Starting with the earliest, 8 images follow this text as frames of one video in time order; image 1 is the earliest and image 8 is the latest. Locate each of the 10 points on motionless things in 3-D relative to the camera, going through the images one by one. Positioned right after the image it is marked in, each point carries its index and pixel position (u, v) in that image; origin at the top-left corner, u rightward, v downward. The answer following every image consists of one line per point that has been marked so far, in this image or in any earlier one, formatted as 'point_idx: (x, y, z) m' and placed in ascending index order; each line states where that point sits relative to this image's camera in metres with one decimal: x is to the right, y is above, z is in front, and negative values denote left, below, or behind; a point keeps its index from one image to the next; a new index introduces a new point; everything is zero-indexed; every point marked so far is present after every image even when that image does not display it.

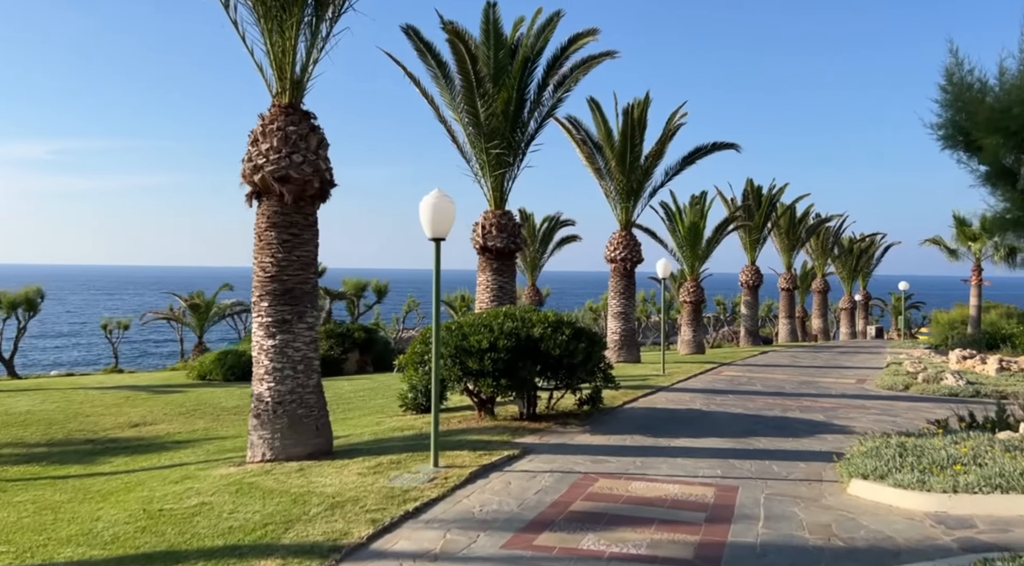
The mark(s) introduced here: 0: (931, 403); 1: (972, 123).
0: (+7.0, -2.0, +13.3) m
1: (+4.9, +1.7, +8.3) m
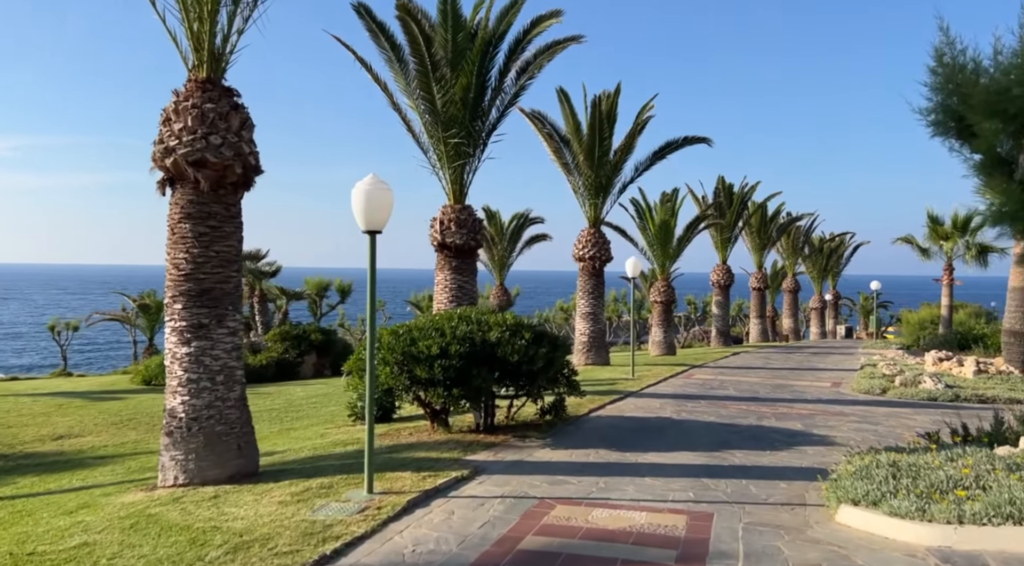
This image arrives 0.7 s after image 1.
0: (+6.4, -2.0, +12.6) m
1: (+4.4, +1.7, +7.6) m
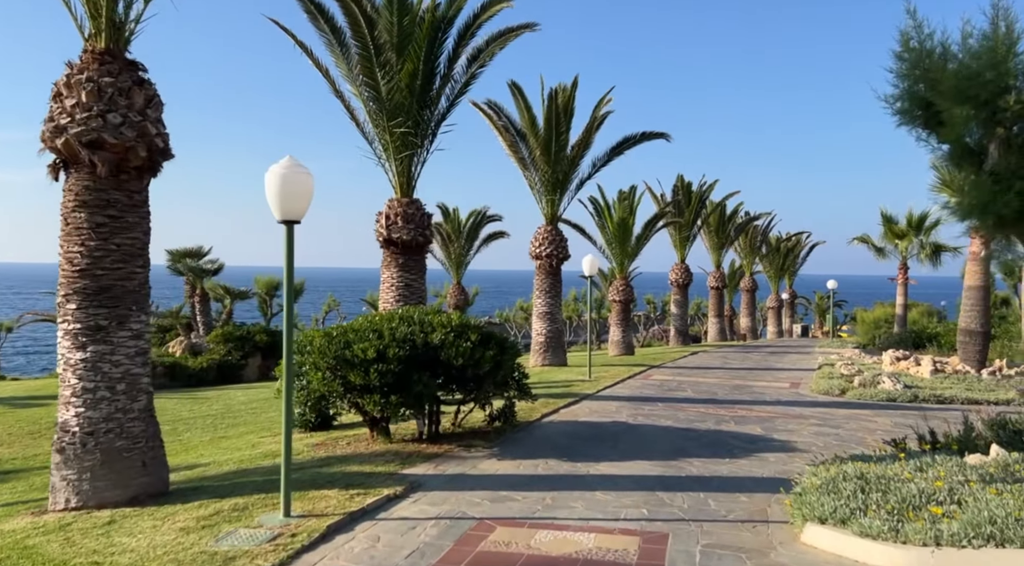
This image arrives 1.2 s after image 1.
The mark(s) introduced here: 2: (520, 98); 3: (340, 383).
0: (+5.6, -2.0, +12.3) m
1: (+3.8, +1.7, +7.2) m
2: (+0.2, +4.4, +18.5) m
3: (-1.8, -1.0, +8.1) m
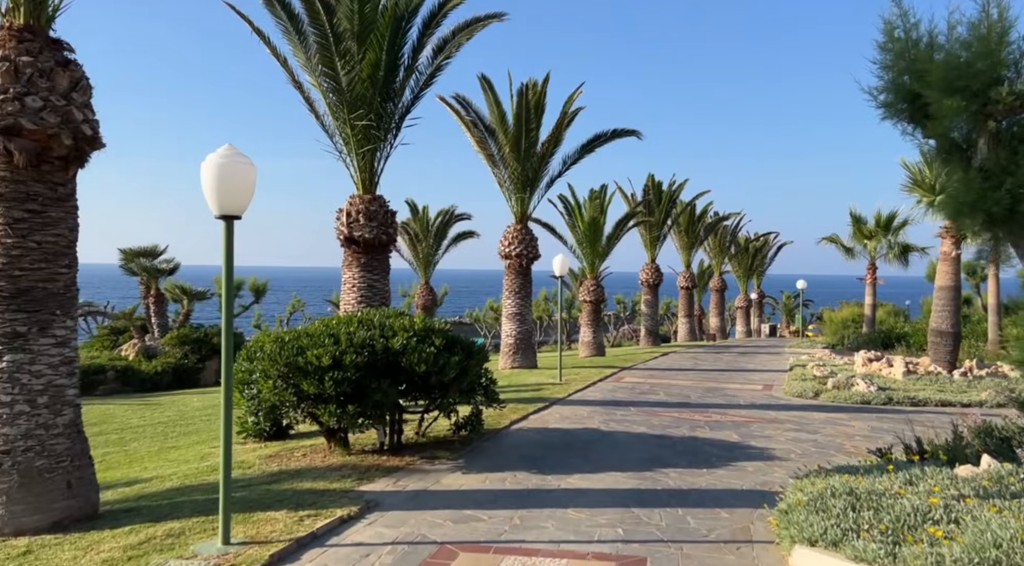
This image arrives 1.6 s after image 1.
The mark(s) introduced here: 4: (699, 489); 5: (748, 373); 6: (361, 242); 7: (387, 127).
0: (+5.1, -2.0, +12.0) m
1: (+3.6, +1.7, +6.9) m
2: (-0.5, +4.3, +18.0) m
3: (-2.1, -1.0, +7.6) m
4: (+1.7, -1.8, +7.1) m
5: (+5.7, -2.2, +19.1) m
6: (-2.3, +0.6, +12.2) m
7: (-1.9, +2.4, +12.2) m
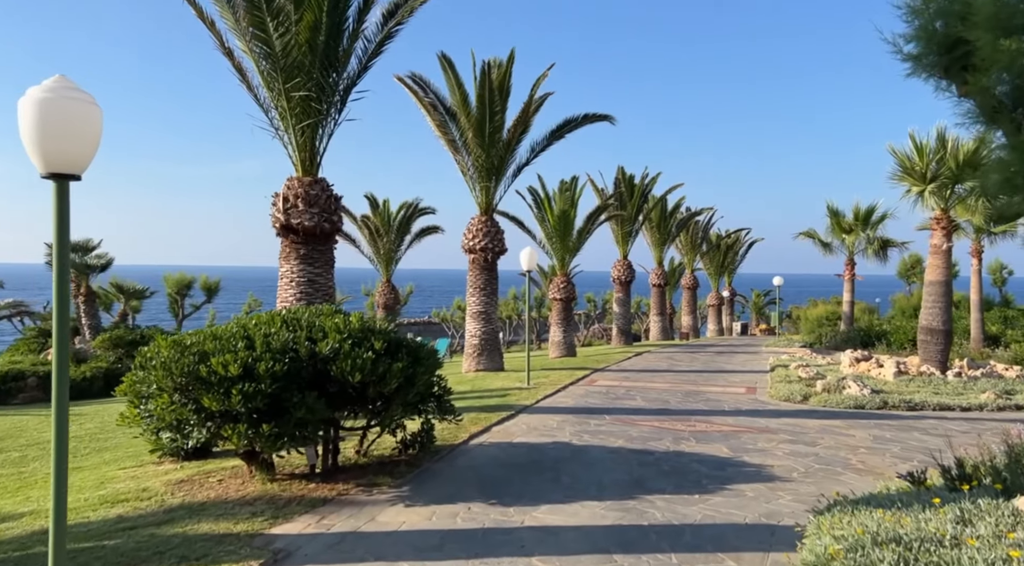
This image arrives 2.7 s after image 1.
0: (+4.6, -1.9, +10.9) m
1: (+3.2, +1.8, +5.6) m
2: (-1.3, +4.4, +16.6) m
3: (-2.5, -1.0, +6.1) m
4: (+1.3, -1.8, +5.8) m
5: (+4.9, -2.1, +18.0) m
6: (-2.9, +0.7, +10.7) m
7: (-2.5, +2.5, +10.8) m
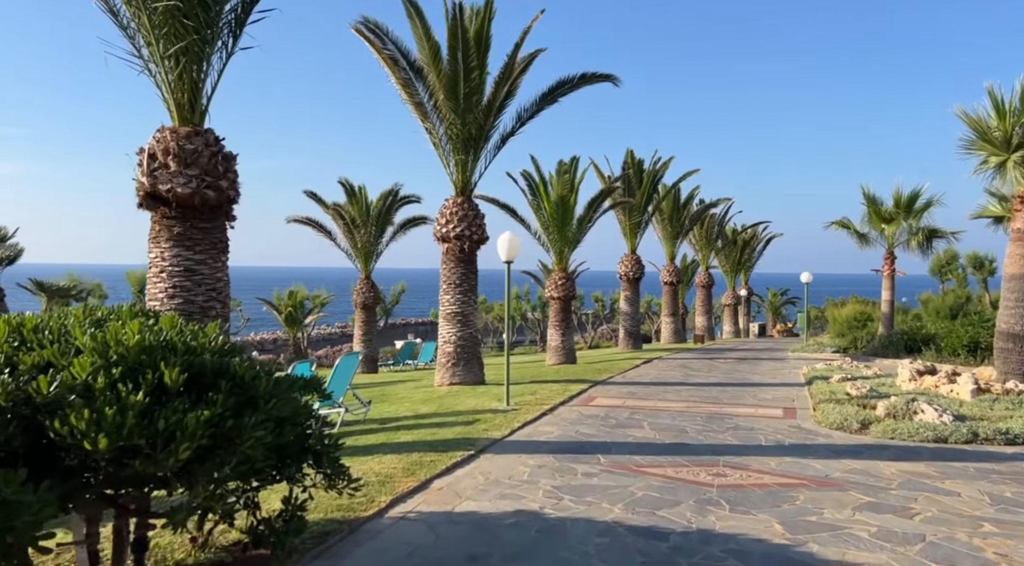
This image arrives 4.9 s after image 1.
0: (+4.1, -1.8, +7.7) m
1: (+2.7, +1.9, +2.5) m
2: (-1.7, +4.5, +13.6) m
3: (-3.0, -0.9, +3.1) m
4: (+0.8, -1.7, +2.7) m
5: (+4.6, -2.0, +14.8) m
6: (-3.3, +0.8, +7.7) m
7: (-2.9, +2.6, +7.7) m
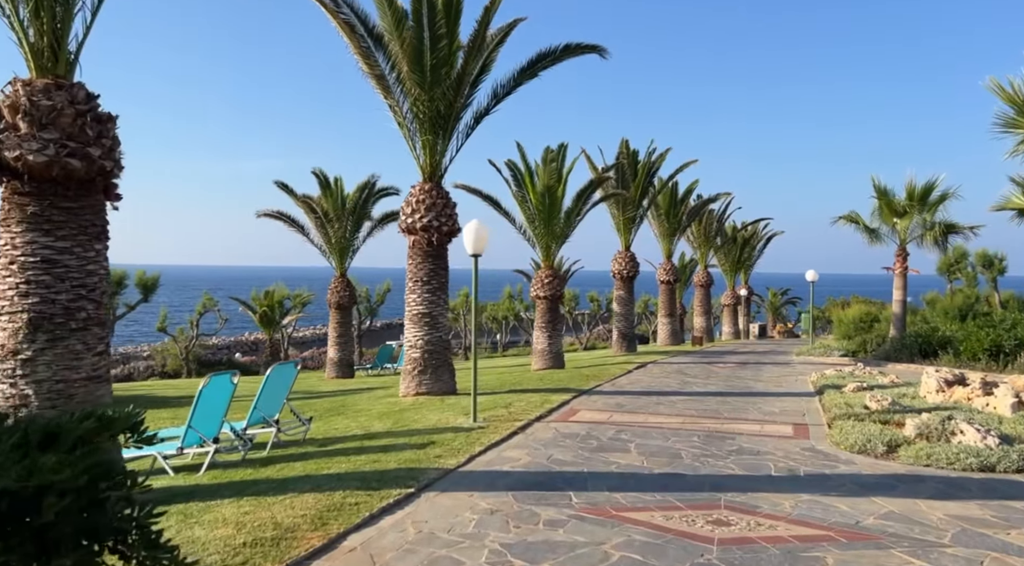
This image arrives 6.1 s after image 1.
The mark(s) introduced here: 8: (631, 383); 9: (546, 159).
0: (+3.7, -1.8, +6.1) m
1: (+2.3, +1.9, +0.9) m
2: (-2.1, +4.6, +11.9) m
3: (-3.4, -0.8, +1.4) m
4: (+0.4, -1.6, +1.0) m
5: (+4.2, -1.9, +13.2) m
6: (-3.7, +0.9, +6.0) m
7: (-3.3, +2.6, +6.1) m
8: (+2.3, -2.0, +15.5) m
9: (+0.8, +3.0, +19.5) m
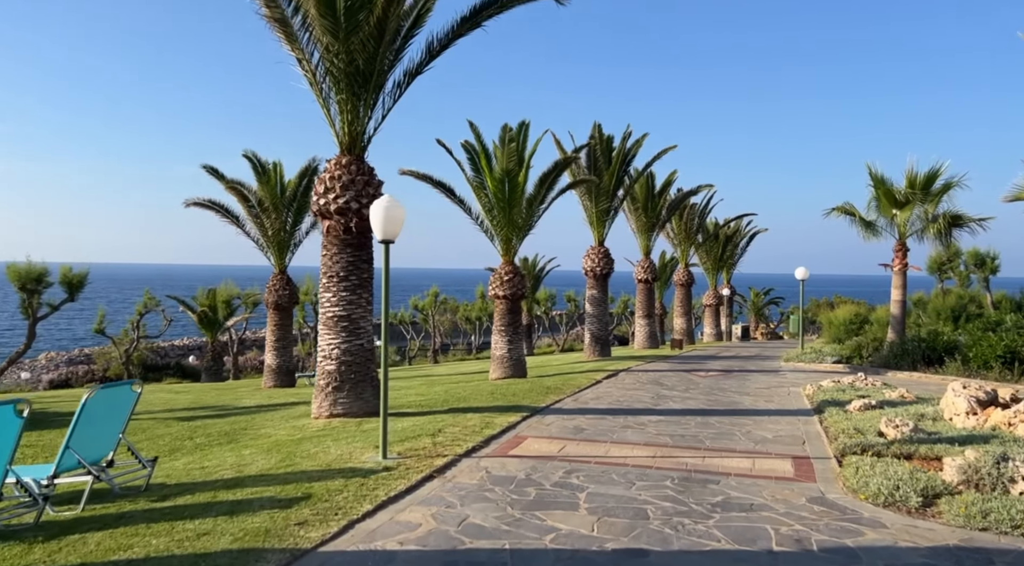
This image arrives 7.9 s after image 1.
0: (+3.0, -1.8, +3.8) m
1: (+1.7, +2.0, -1.4) m
2: (-2.9, +4.6, +9.5) m
3: (-4.0, -0.8, -1.0) m
4: (-0.2, -1.6, -1.3) m
5: (+3.3, -1.9, +10.9) m
6: (-4.4, +0.9, +3.6) m
7: (-4.0, +2.7, +3.7) m
8: (+1.4, -1.9, +13.2) m
9: (-0.2, +3.1, +17.1) m
